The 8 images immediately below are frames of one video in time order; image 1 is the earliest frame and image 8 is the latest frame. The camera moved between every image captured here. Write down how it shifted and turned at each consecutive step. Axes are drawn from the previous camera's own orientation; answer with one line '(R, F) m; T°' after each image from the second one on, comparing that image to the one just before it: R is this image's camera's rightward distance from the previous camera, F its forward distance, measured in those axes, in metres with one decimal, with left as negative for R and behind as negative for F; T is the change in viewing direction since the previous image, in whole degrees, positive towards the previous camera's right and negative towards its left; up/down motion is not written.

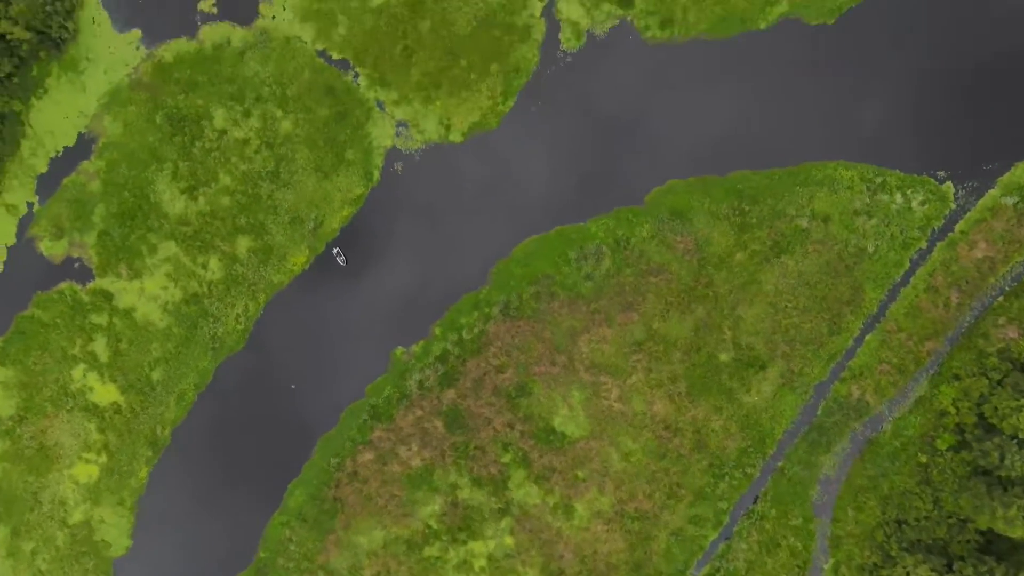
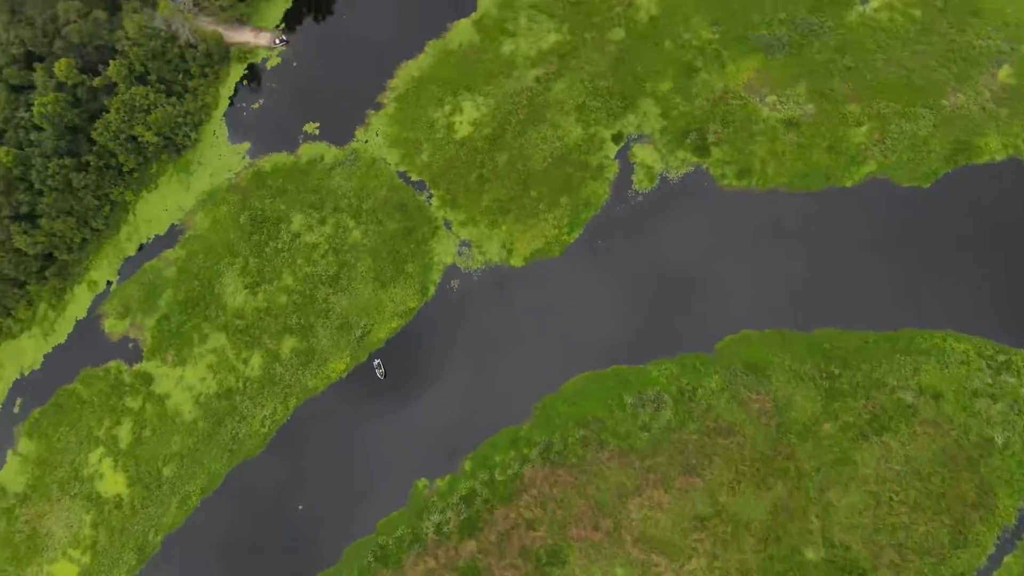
(+0.2, +3.1) m; -7°
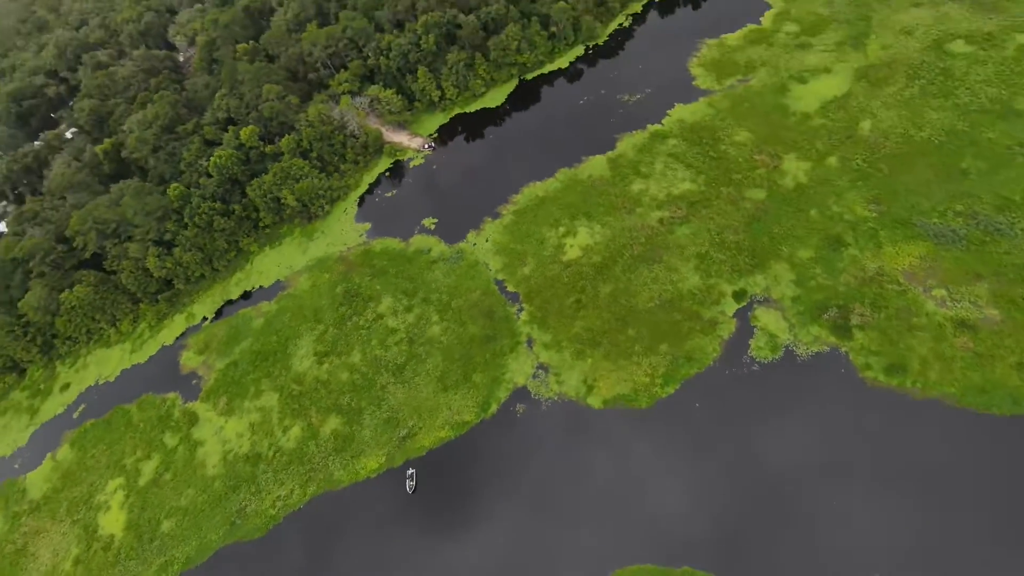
(+0.6, +4.2) m; -13°
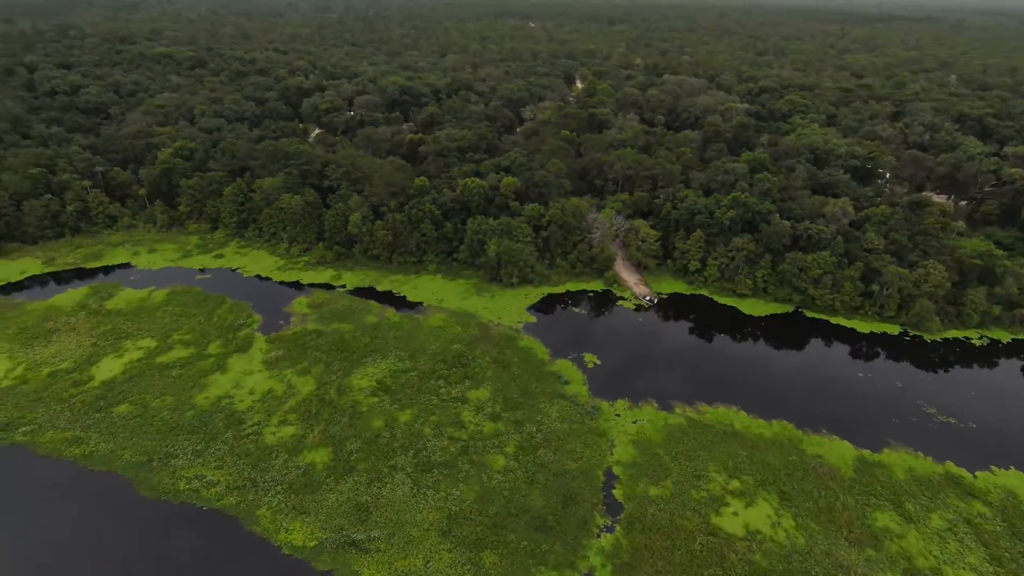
(+1.2, +11.1) m; -26°
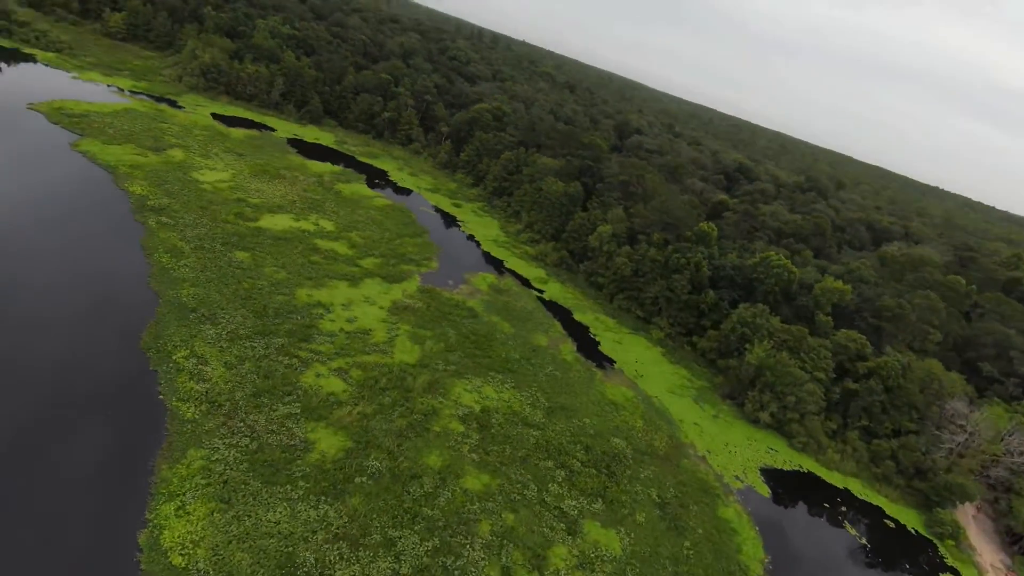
(-0.3, +15.1) m; -28°
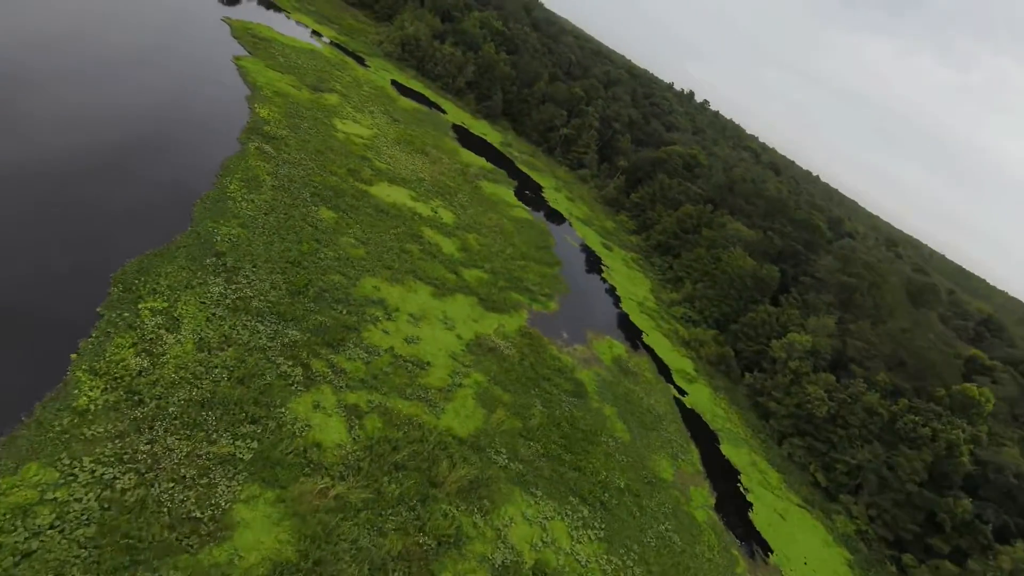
(-0.8, +9.3) m; -15°
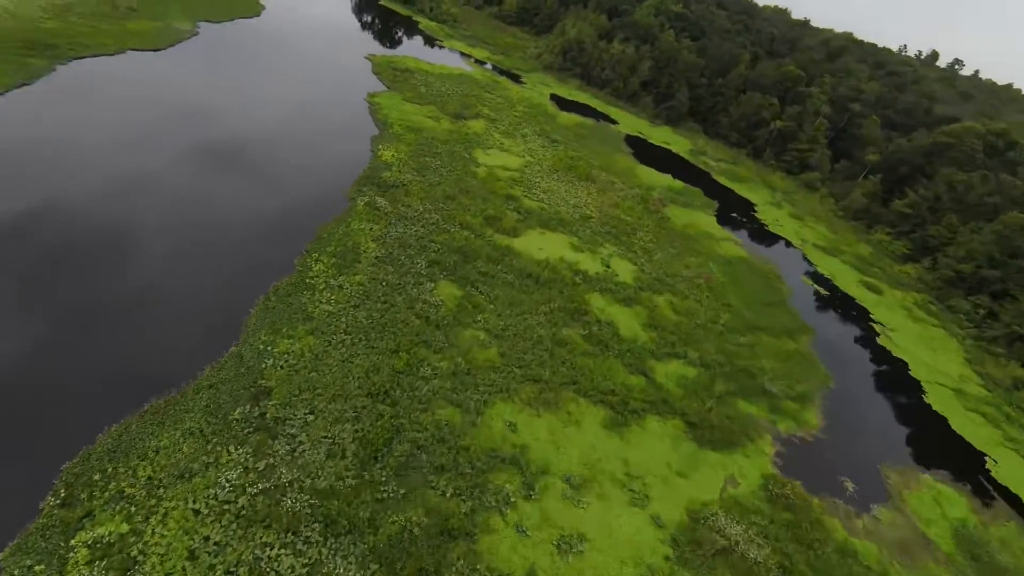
(-1.2, +8.9) m; -20°
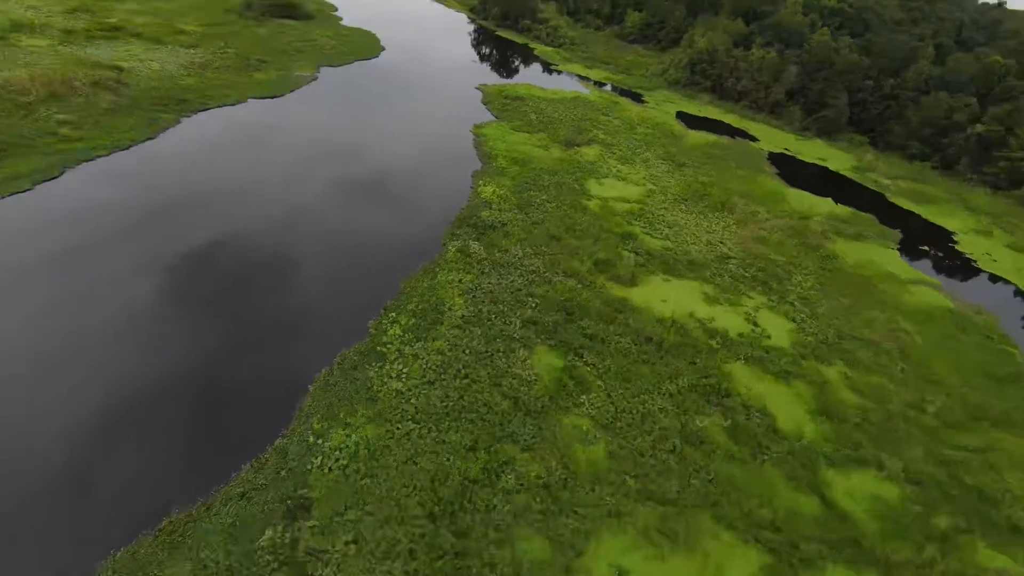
(+0.1, +3.2) m; -13°
